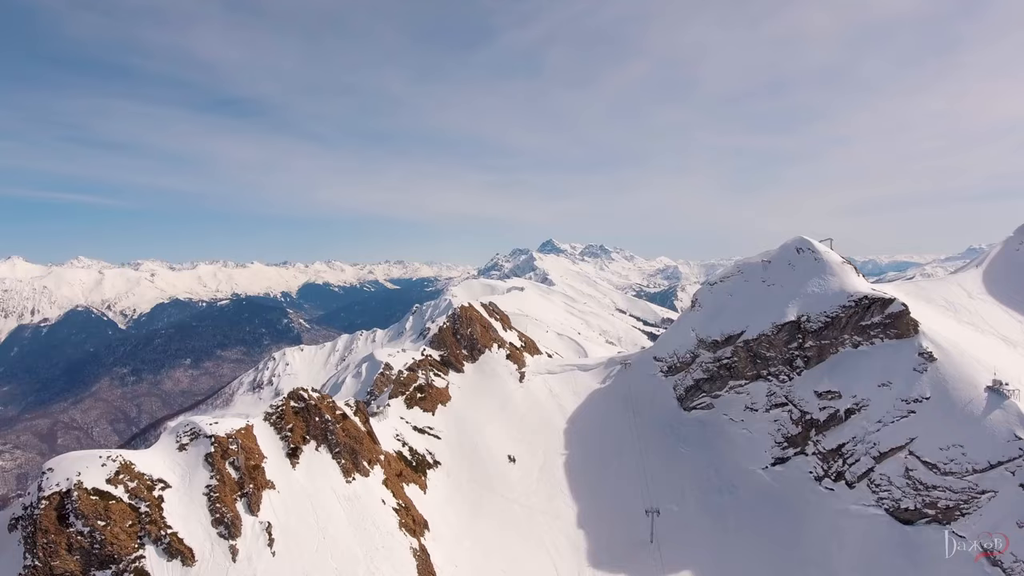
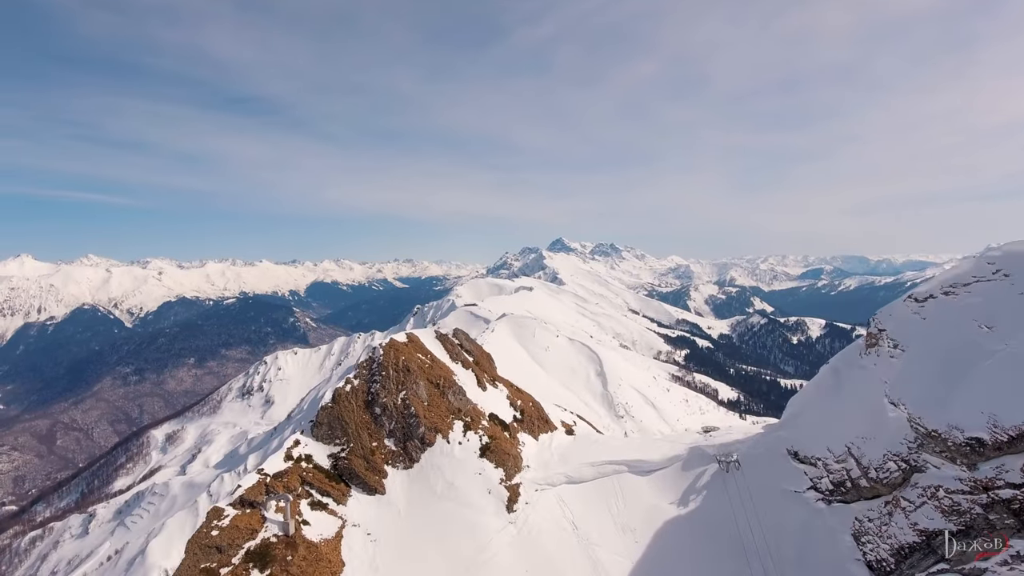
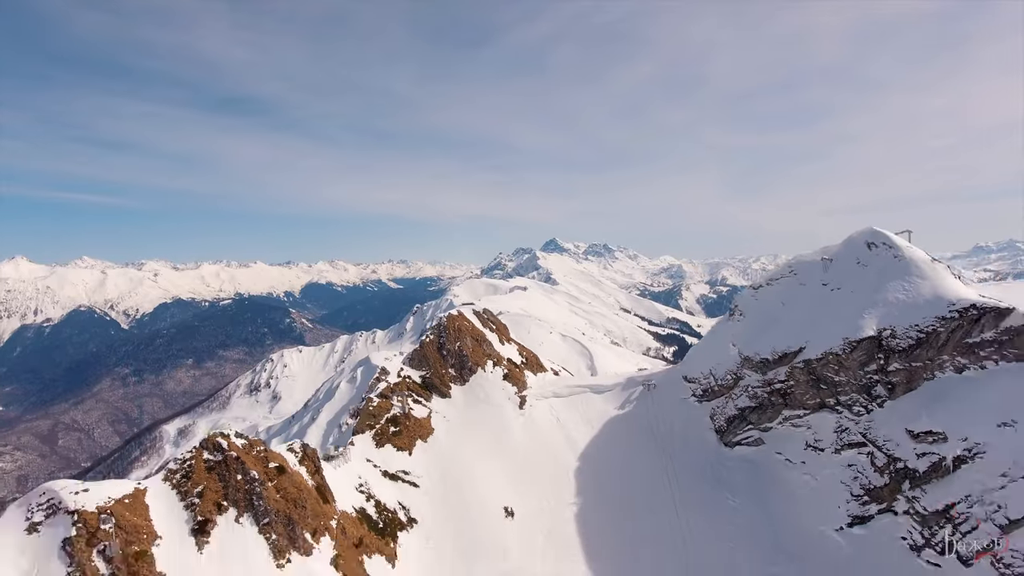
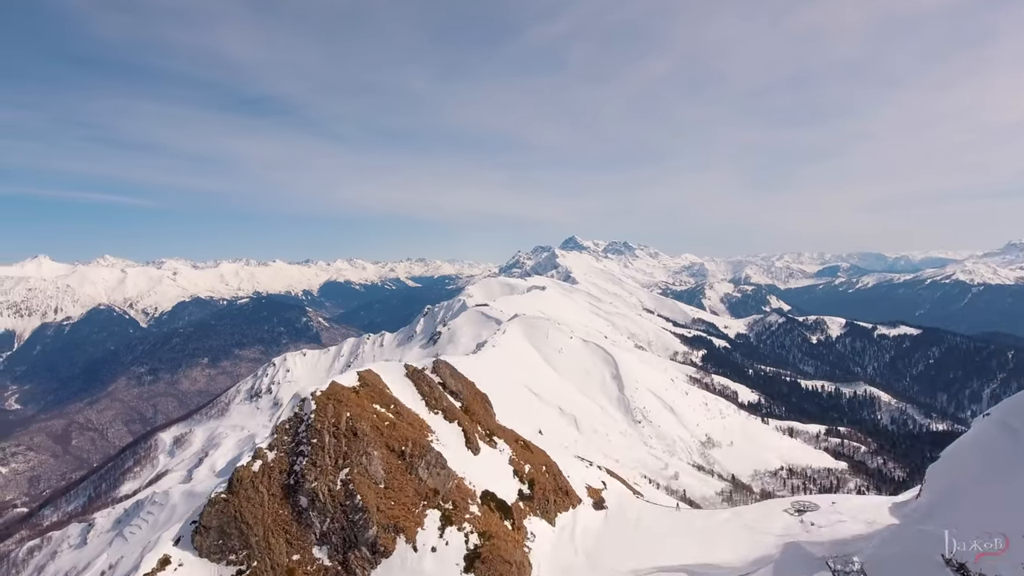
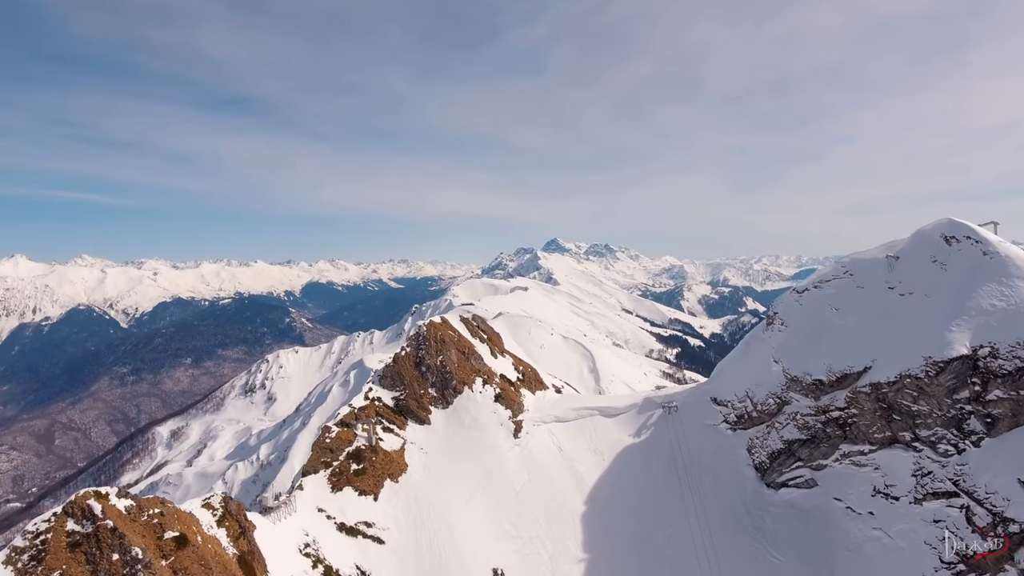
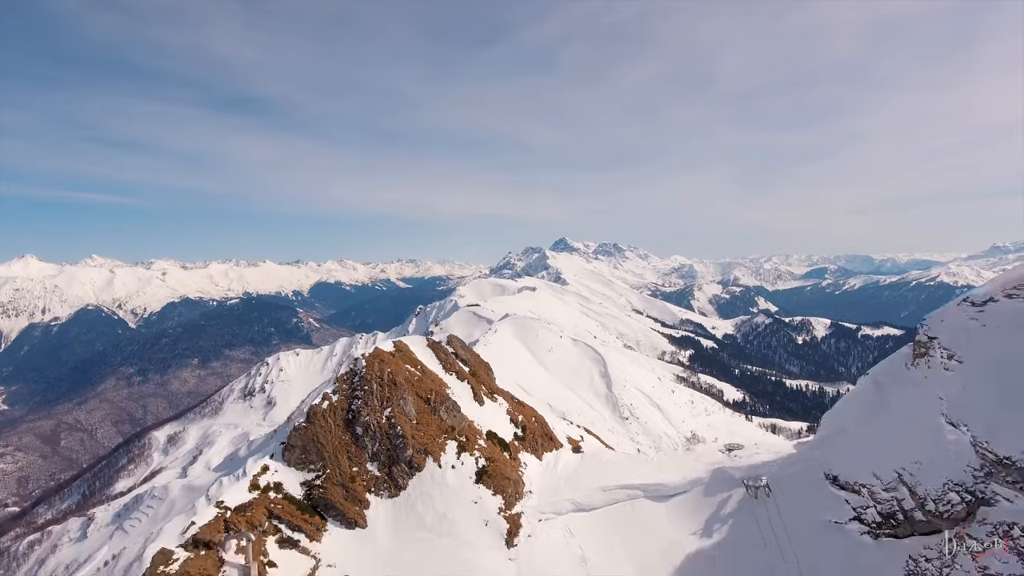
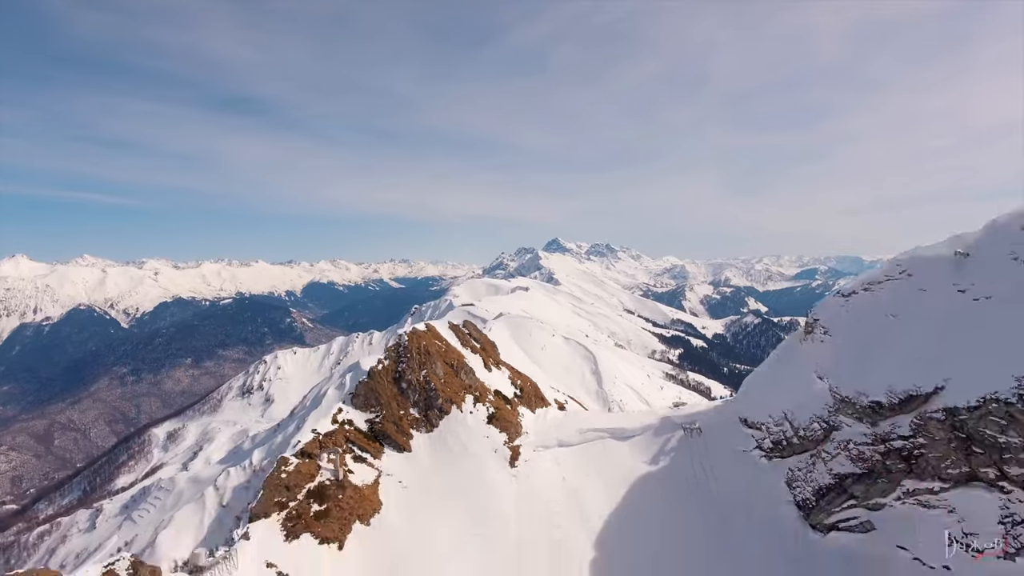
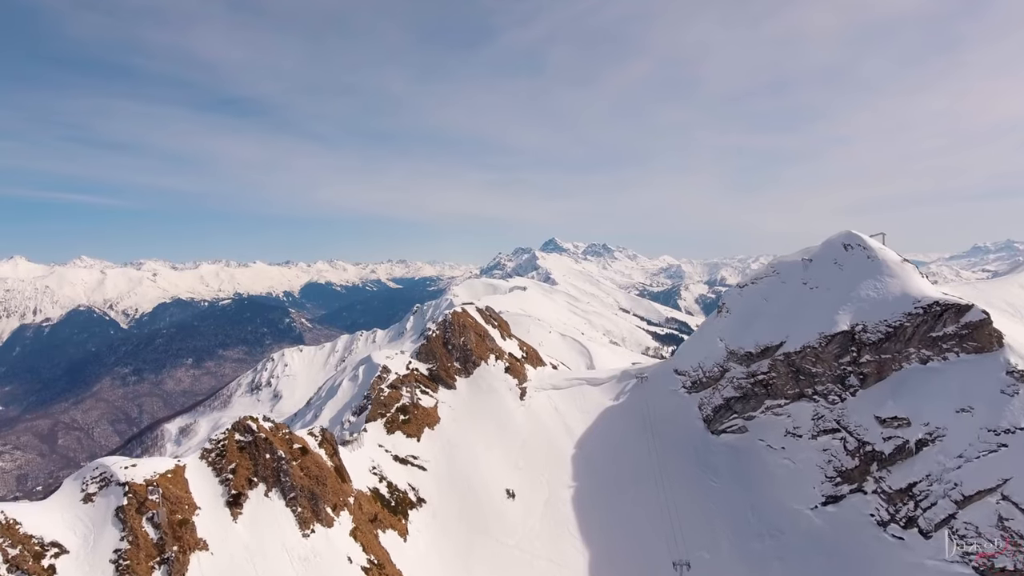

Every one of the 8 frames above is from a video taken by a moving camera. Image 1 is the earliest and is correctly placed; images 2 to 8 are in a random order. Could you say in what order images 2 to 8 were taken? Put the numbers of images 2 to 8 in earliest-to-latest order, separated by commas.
8, 5, 2, 4, 6, 7, 3
